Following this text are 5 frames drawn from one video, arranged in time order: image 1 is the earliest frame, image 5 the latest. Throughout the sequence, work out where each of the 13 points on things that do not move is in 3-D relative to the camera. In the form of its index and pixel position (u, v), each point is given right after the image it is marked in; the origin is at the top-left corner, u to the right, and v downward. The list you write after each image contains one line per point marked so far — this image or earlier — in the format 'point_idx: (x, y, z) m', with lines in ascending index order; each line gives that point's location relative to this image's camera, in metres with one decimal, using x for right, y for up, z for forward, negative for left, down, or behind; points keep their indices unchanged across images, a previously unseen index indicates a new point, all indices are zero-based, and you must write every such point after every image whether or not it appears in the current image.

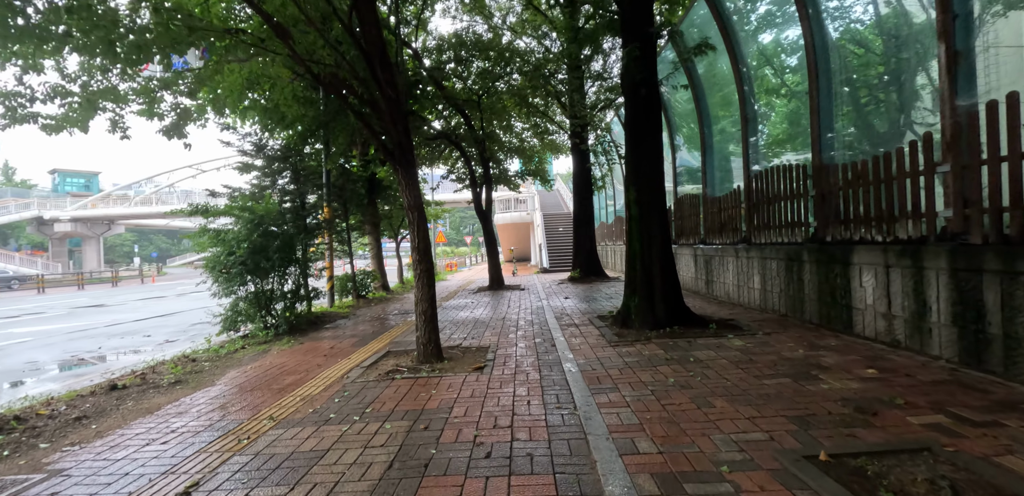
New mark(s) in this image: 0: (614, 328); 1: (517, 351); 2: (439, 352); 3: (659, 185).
0: (+1.5, -1.1, +6.5) m
1: (+0.1, -1.3, +5.7) m
2: (-0.9, -1.2, +5.4) m
3: (+2.0, +0.9, +6.3) m
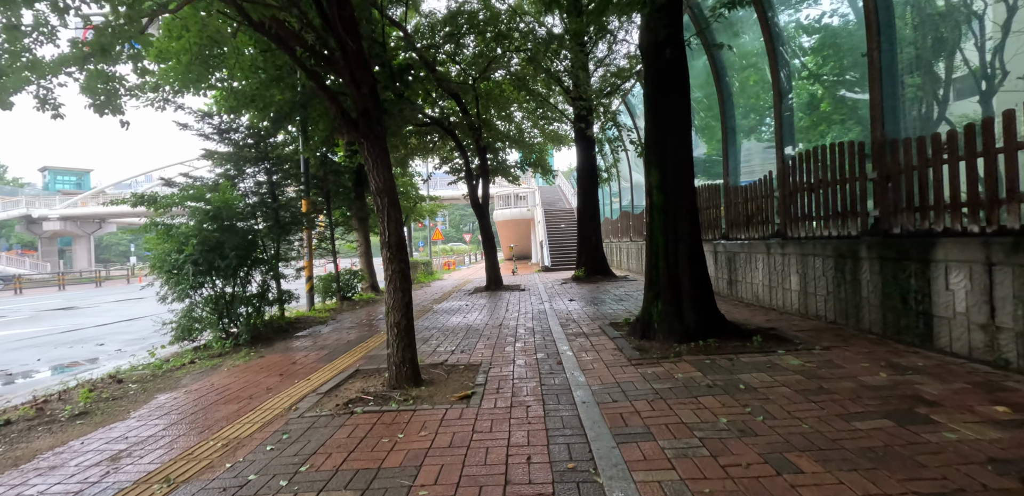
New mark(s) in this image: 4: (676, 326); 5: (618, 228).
0: (+1.4, -1.1, +5.4) m
1: (0.0, -1.2, +4.6) m
2: (-0.9, -1.2, +4.3) m
3: (+2.0, +0.9, +5.2) m
4: (+1.8, -0.9, +5.0) m
5: (+4.3, +0.8, +18.5) m
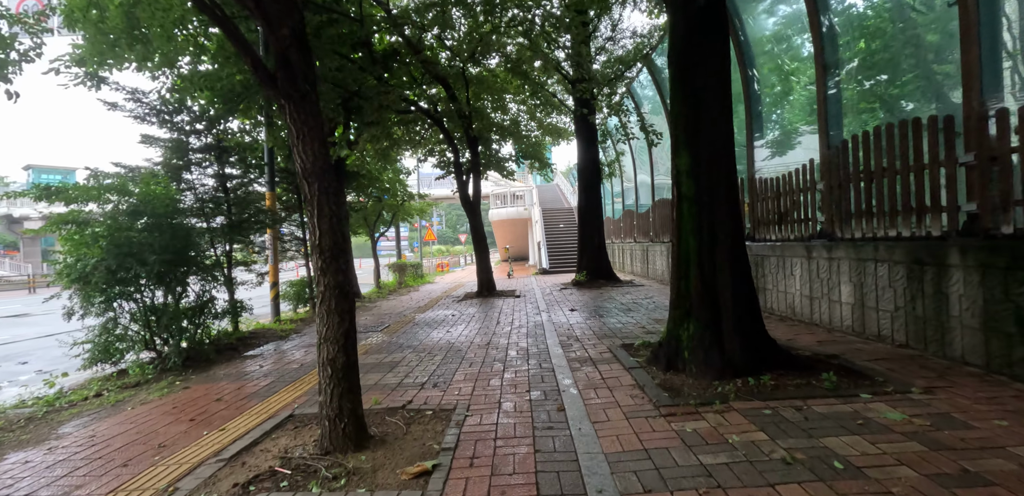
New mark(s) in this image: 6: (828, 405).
0: (+1.3, -1.1, +4.2) m
1: (-0.1, -1.3, +3.3) m
2: (-1.0, -1.2, +3.1) m
3: (+1.9, +0.9, +4.0) m
4: (+1.7, -0.9, +3.8) m
5: (+4.1, +0.8, +17.3) m
6: (+2.2, -1.1, +3.2) m
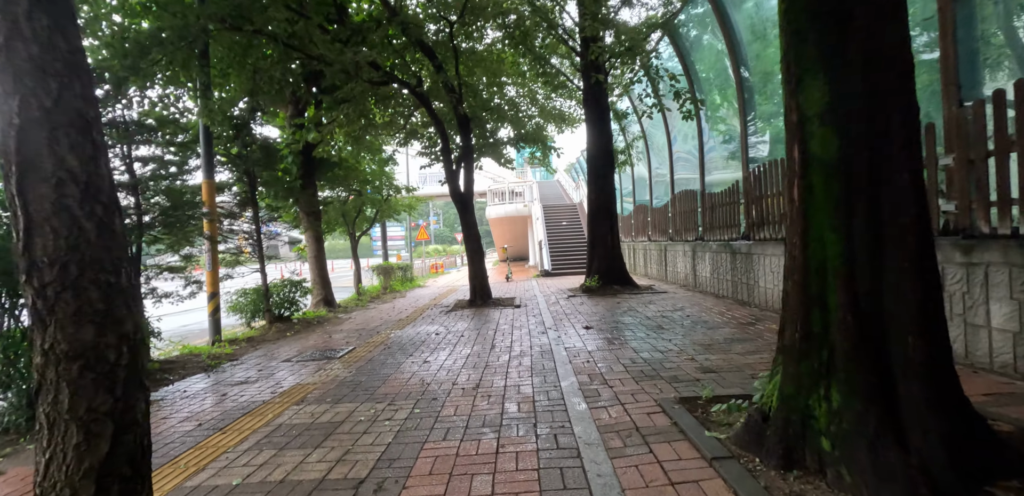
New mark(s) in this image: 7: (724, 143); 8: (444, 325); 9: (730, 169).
0: (+1.3, -1.1, +2.4) m
1: (-0.1, -1.3, +1.5) m
2: (-1.0, -1.2, +1.3) m
3: (+1.8, +0.9, +2.2) m
4: (+1.7, -0.9, +2.0) m
5: (+4.1, +0.8, +15.5) m
6: (+2.2, -1.1, +1.4) m
7: (+4.6, +2.3, +10.2) m
8: (-1.2, -1.3, +8.0) m
9: (+4.7, +1.7, +9.9) m
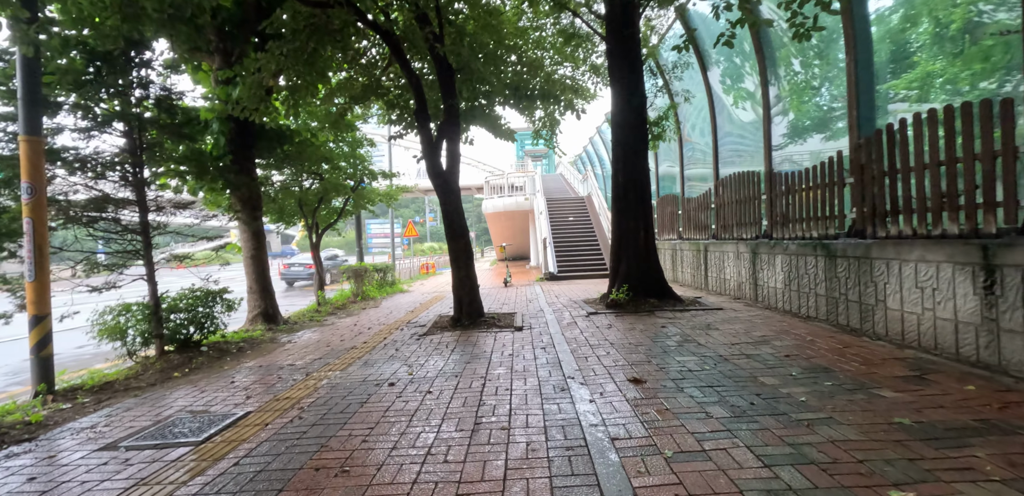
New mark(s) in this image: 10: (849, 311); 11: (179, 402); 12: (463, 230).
0: (+1.3, -1.2, -0.3) m
1: (-0.1, -1.3, -1.1) m
2: (-1.0, -1.3, -1.4) m
3: (+1.9, +0.9, -0.4) m
4: (+1.7, -0.9, -0.6) m
5: (+4.1, +0.8, +12.8) m
6: (+2.2, -1.1, -1.3) m
7: (+4.6, +2.3, +7.5) m
8: (-1.2, -1.3, +5.4) m
9: (+4.7, +1.7, +7.2) m
10: (+4.2, -0.8, +5.7) m
11: (-3.2, -1.5, +4.5) m
12: (-0.8, +0.3, +7.6) m
